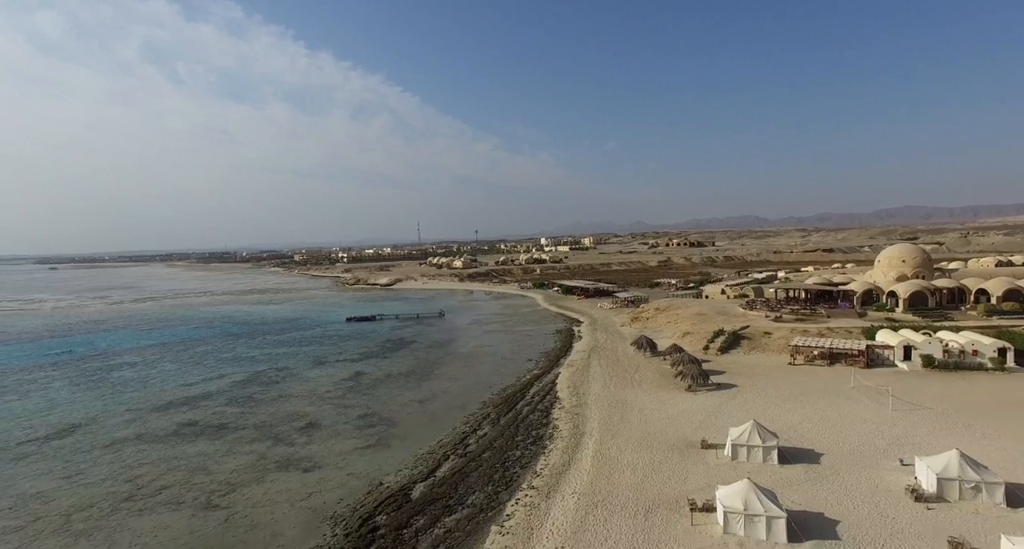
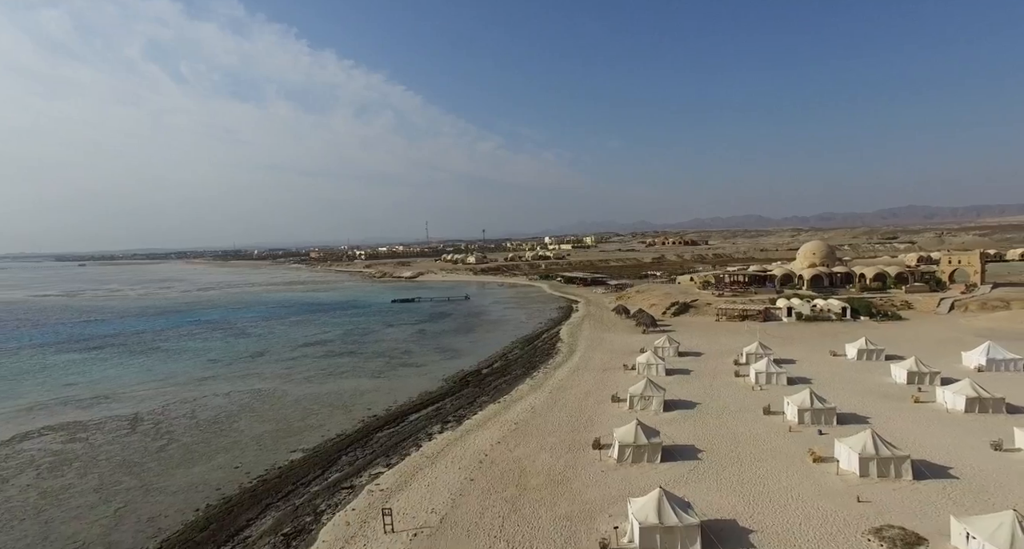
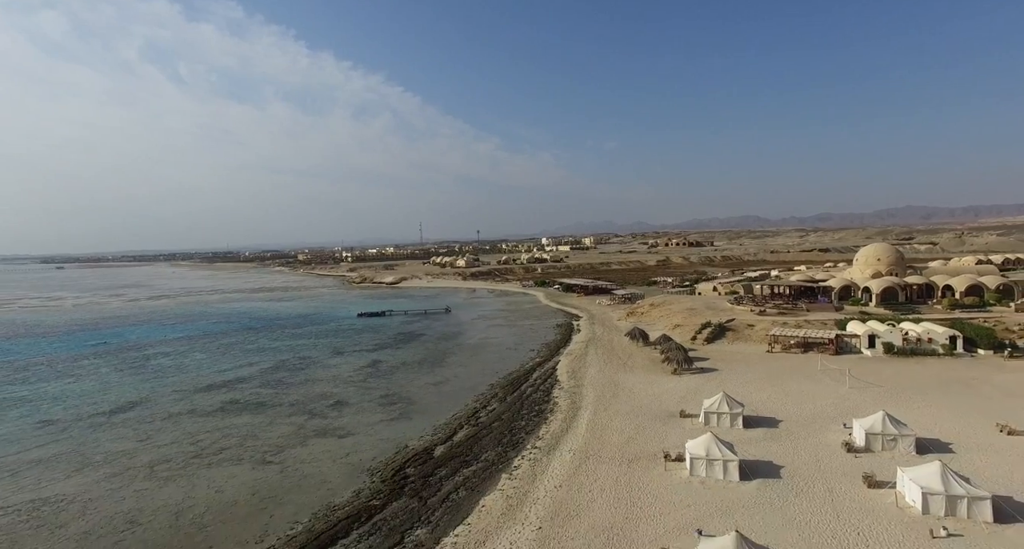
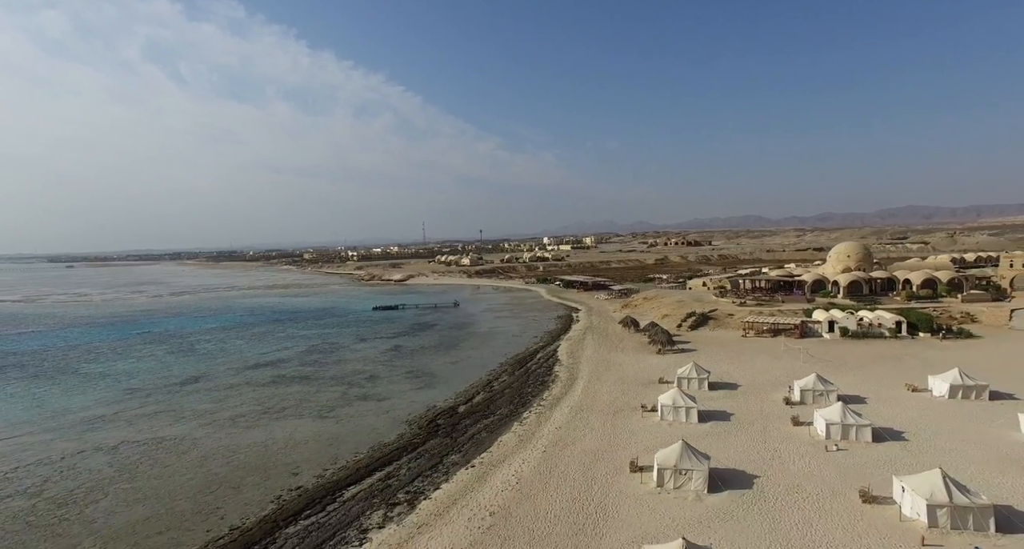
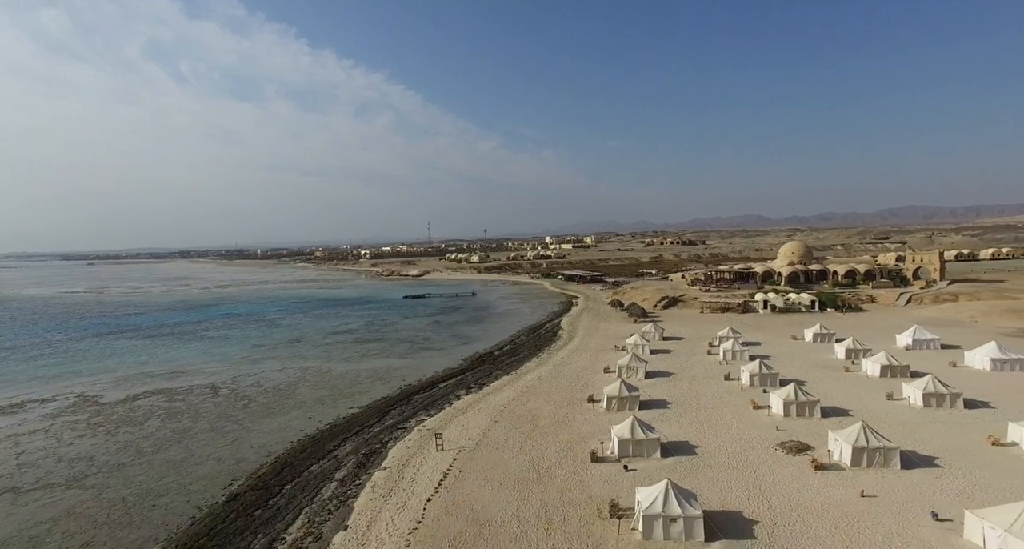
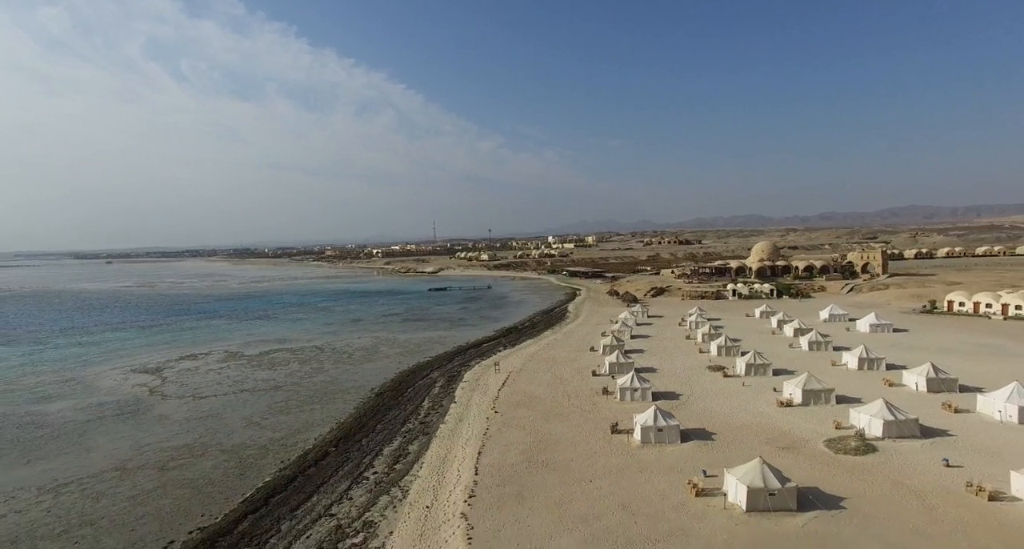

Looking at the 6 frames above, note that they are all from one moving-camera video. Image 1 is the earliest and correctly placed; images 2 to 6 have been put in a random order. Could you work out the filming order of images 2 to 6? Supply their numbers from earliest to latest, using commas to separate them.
3, 4, 2, 5, 6
